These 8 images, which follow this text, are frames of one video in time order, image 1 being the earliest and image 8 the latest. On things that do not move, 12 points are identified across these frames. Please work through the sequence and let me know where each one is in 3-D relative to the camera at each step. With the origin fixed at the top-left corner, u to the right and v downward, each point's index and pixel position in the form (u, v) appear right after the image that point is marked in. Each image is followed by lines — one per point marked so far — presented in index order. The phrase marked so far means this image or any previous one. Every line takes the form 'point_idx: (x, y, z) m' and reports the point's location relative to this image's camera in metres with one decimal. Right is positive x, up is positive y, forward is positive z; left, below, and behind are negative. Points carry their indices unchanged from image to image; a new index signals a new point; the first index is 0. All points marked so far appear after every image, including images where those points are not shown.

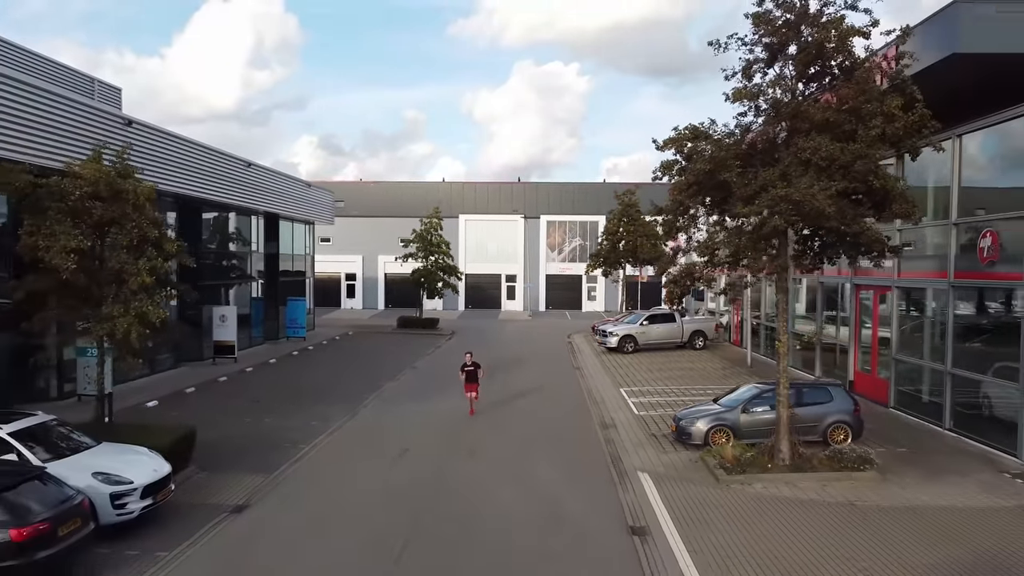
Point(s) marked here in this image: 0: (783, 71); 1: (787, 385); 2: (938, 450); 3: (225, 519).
0: (+3.7, +3.2, +11.6) m
1: (+4.2, -1.5, +12.1) m
2: (+6.8, -2.6, +12.8) m
3: (-3.6, -2.9, +9.9) m
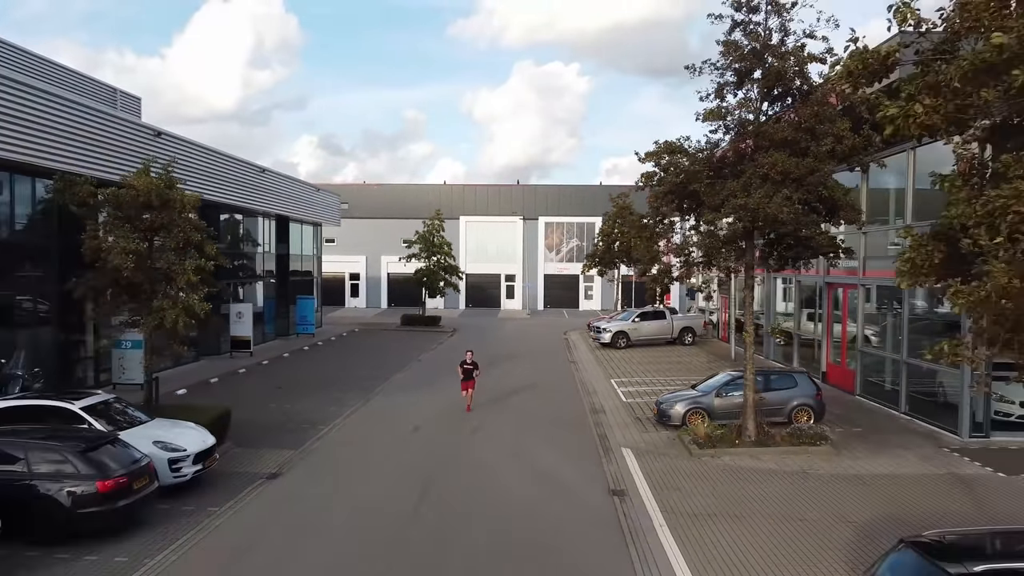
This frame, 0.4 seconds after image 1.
0: (+3.6, +3.2, +13.2) m
1: (+4.1, -1.4, +13.6) m
2: (+6.8, -2.6, +14.3) m
3: (-3.6, -2.8, +11.4) m
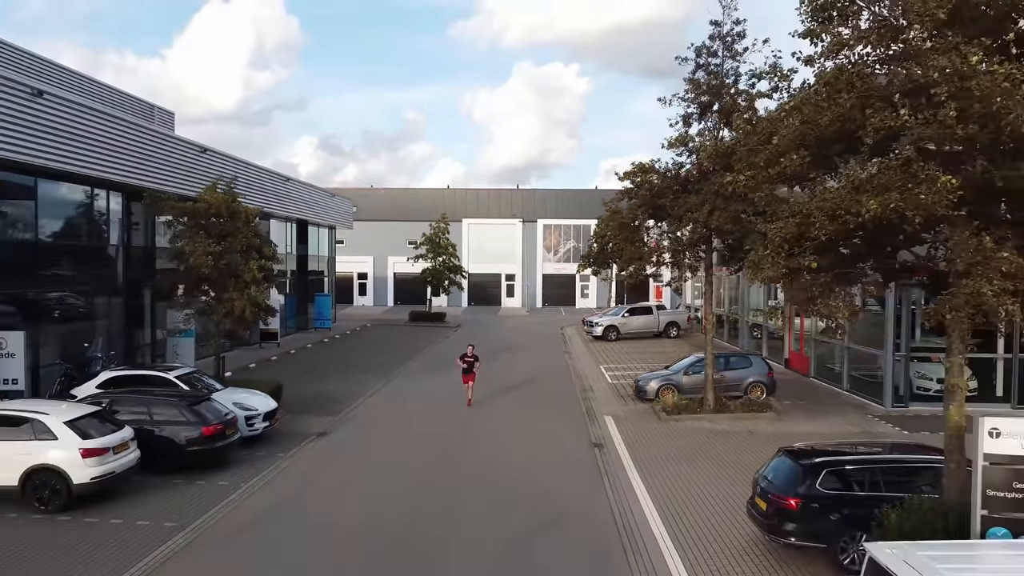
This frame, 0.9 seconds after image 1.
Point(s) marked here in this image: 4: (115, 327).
0: (+3.7, +3.3, +16.0) m
1: (+4.2, -1.4, +16.5) m
2: (+6.8, -2.5, +17.2) m
3: (-3.6, -2.7, +14.3) m
4: (-9.8, -0.8, +19.7) m
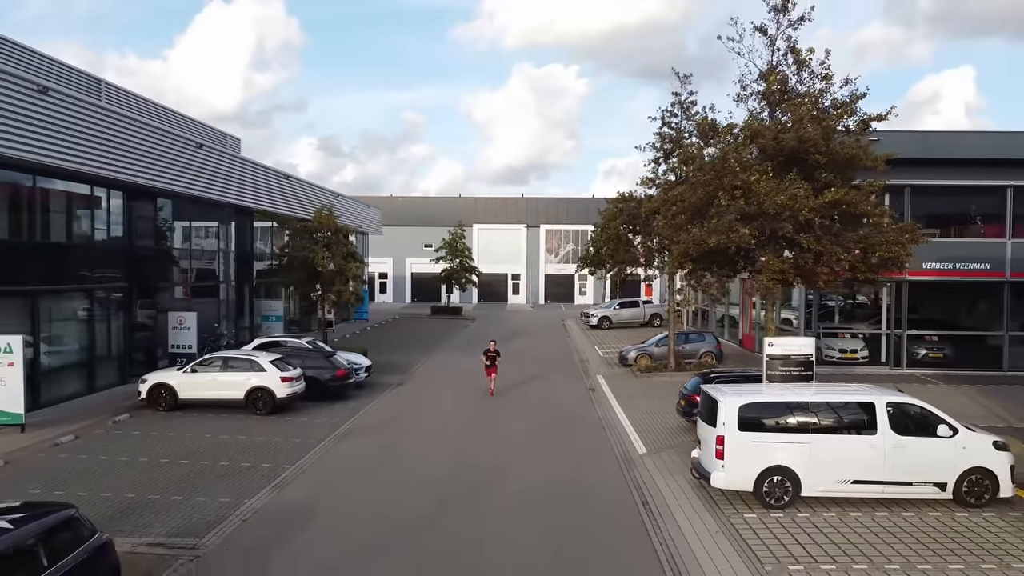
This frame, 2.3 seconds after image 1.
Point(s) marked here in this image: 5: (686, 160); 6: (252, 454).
0: (+4.2, +3.5, +22.4) m
1: (+4.7, -1.2, +22.9) m
2: (+7.4, -2.3, +23.6) m
3: (-3.1, -2.6, +20.7) m
4: (-9.3, -0.7, +26.1) m
5: (+3.5, +2.6, +16.3) m
6: (-4.2, -2.8, +12.9) m
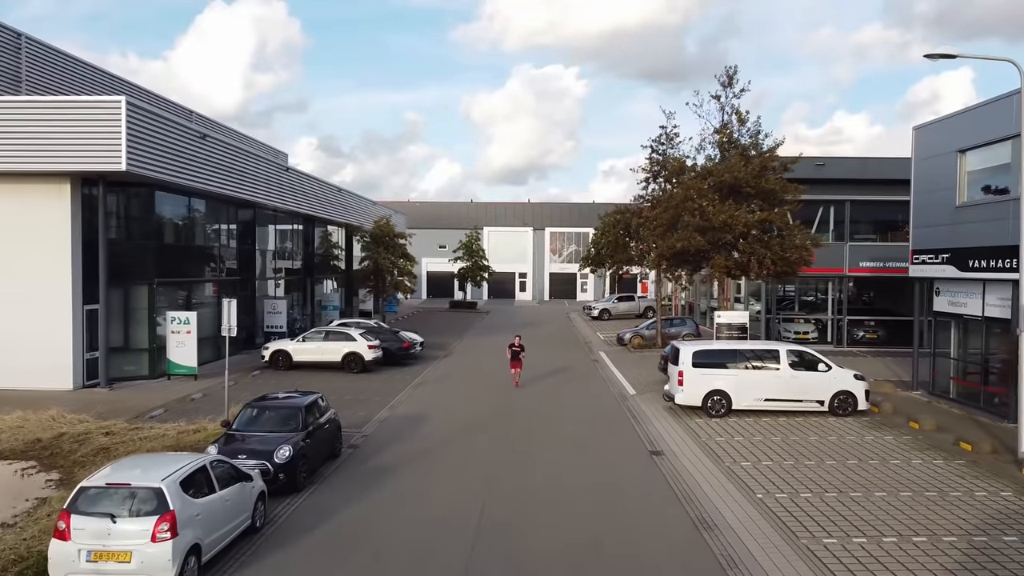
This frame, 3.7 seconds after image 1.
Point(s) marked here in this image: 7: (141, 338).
0: (+4.9, +3.7, +28.2) m
1: (+5.4, -1.0, +28.6) m
2: (+8.1, -2.1, +29.3) m
3: (-2.4, -2.4, +26.4) m
4: (-8.6, -0.4, +31.8) m
5: (+4.2, +2.9, +22.0) m
6: (-3.5, -2.5, +18.6) m
7: (-9.0, -1.2, +19.3) m
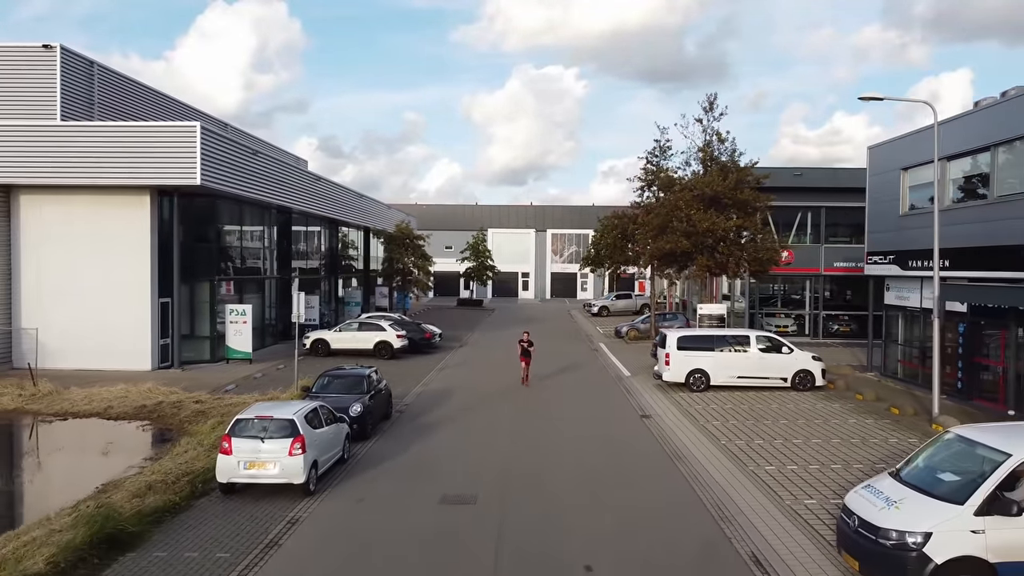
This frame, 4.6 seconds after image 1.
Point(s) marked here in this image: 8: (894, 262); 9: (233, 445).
0: (+5.2, +3.8, +31.2) m
1: (+5.7, -0.9, +31.7) m
2: (+8.4, -2.0, +32.4) m
3: (-2.1, -2.3, +29.4) m
4: (-8.3, -0.3, +34.8) m
5: (+4.6, +2.9, +25.1) m
6: (-3.2, -2.4, +21.7) m
7: (-8.7, -1.1, +22.4) m
8: (+9.5, +0.6, +19.8) m
9: (-3.6, -2.0, +10.2) m
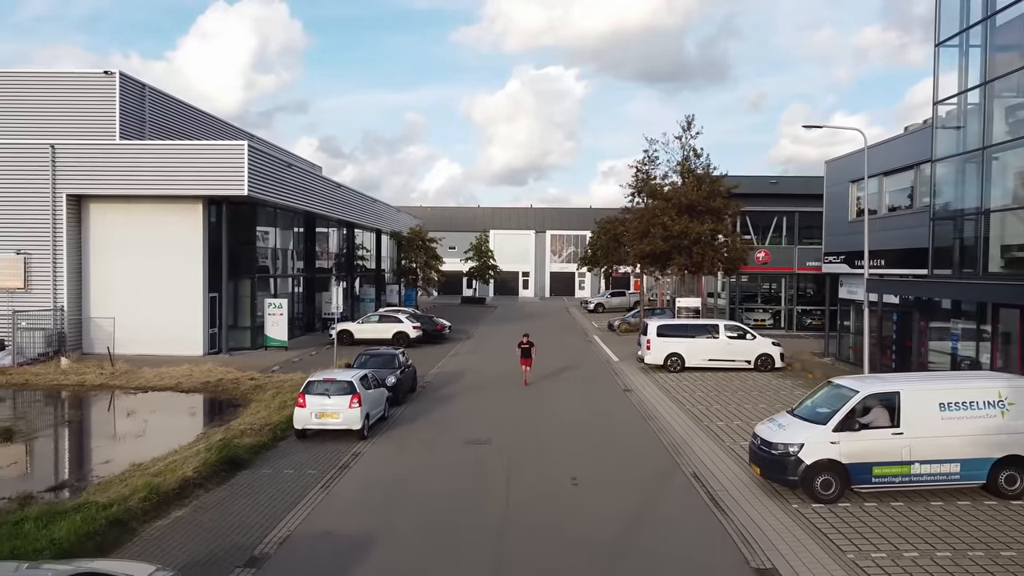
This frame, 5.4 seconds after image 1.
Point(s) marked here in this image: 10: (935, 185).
0: (+5.3, +3.9, +34.4) m
1: (+5.8, -0.8, +34.9) m
2: (+8.5, -1.9, +35.6) m
3: (-2.0, -2.1, +32.6) m
4: (-8.2, -0.2, +38.0) m
5: (+4.7, +3.1, +28.2) m
6: (-3.1, -2.3, +24.9) m
7: (-8.6, -1.0, +25.6) m
8: (+9.6, +0.8, +23.0) m
9: (-3.5, -1.9, +13.3) m
10: (+9.1, +2.2, +17.1) m
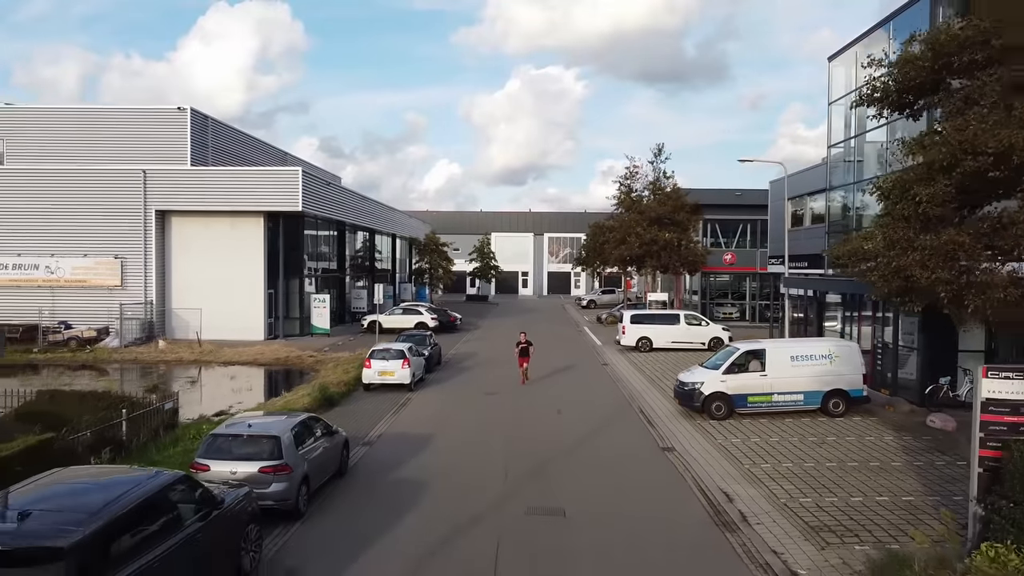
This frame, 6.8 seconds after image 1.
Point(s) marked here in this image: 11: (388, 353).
0: (+5.4, +4.0, +39.9) m
1: (+5.9, -0.7, +40.4) m
2: (+8.6, -1.8, +41.1) m
3: (-1.9, -2.0, +38.1) m
4: (-8.1, -0.1, +43.5) m
5: (+4.8, +3.2, +33.7) m
6: (-3.0, -2.2, +30.4) m
7: (-8.5, -0.9, +31.0) m
8: (+9.7, +0.9, +28.5) m
9: (-3.4, -1.8, +18.8) m
10: (+9.2, +2.3, +22.6) m
11: (-3.0, -1.6, +19.0) m
